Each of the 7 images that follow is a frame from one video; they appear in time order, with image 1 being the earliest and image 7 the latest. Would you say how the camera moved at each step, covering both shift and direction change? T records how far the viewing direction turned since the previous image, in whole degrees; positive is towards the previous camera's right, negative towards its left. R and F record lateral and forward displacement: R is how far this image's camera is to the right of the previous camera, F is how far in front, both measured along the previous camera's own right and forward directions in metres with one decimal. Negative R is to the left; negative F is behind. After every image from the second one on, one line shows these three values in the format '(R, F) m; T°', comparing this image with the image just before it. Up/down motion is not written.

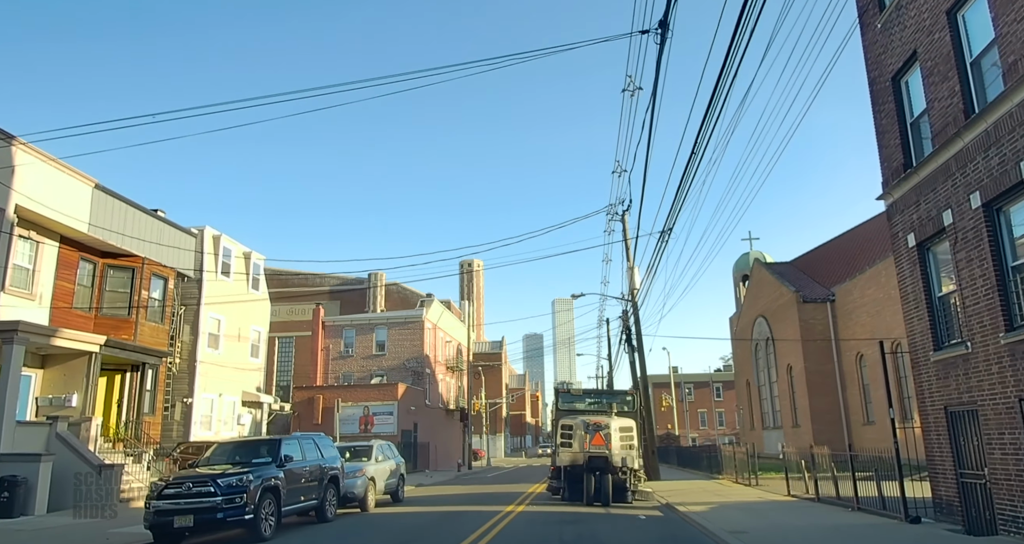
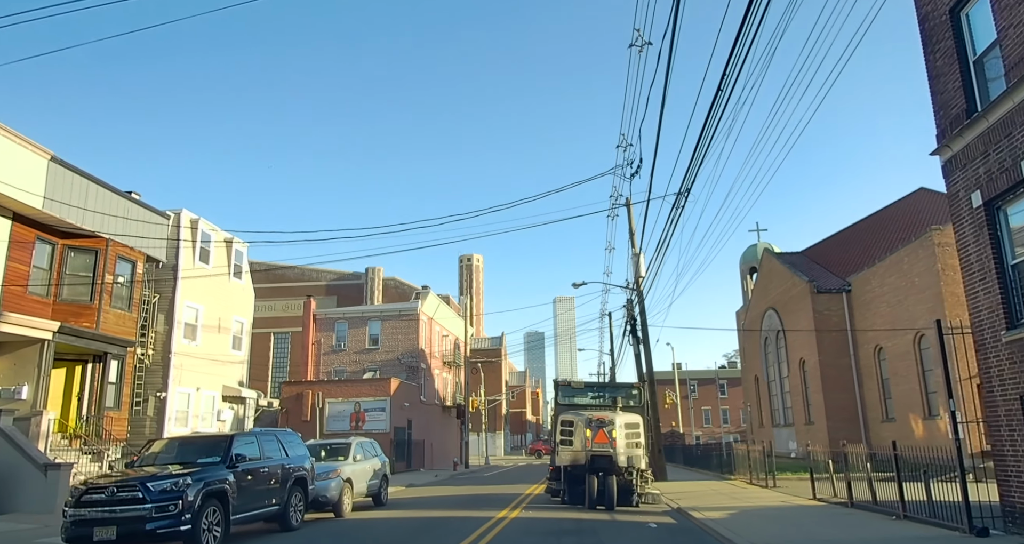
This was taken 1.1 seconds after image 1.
(+0.2, +1.9) m; 0°
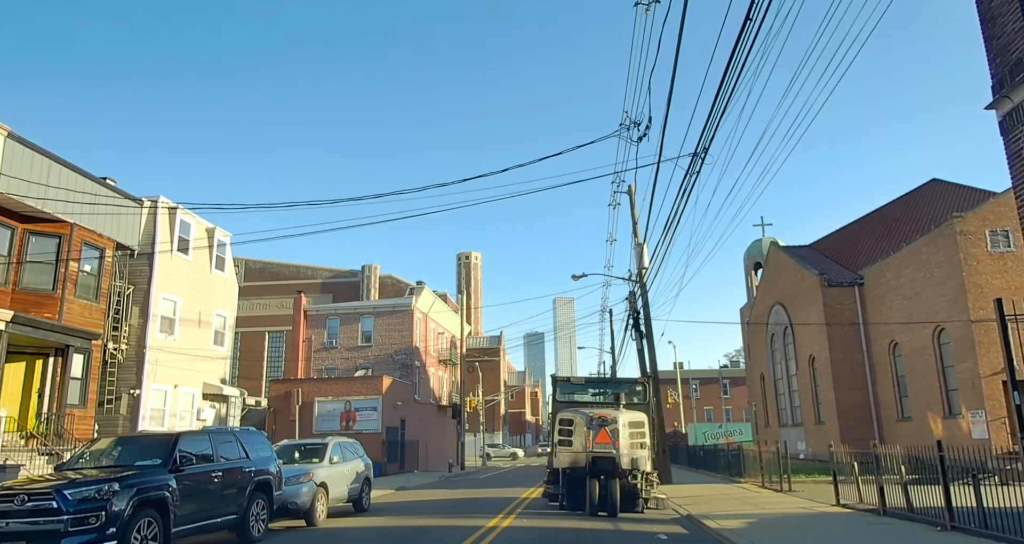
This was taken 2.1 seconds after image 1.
(+0.1, +1.5) m; 0°
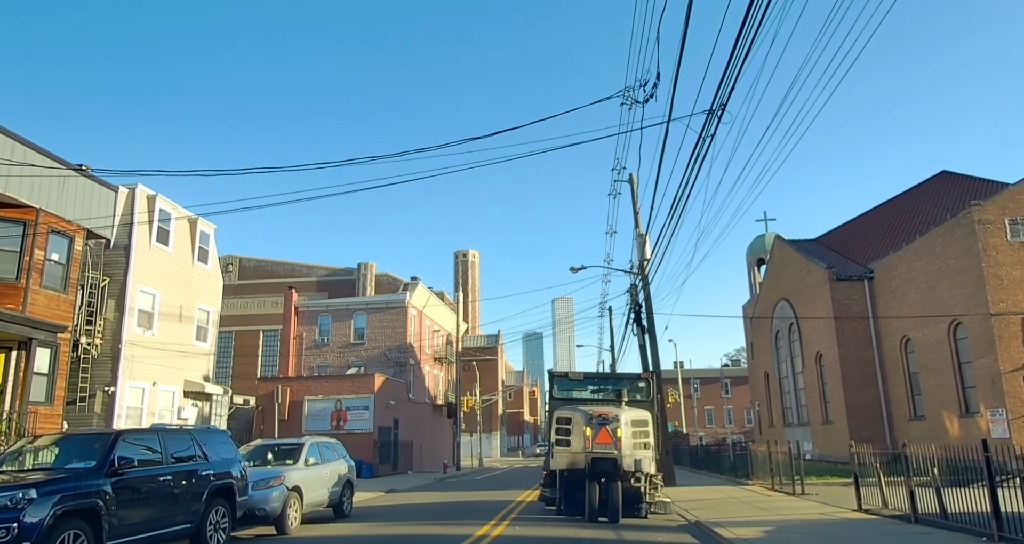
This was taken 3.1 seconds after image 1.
(+0.1, +1.3) m; 0°
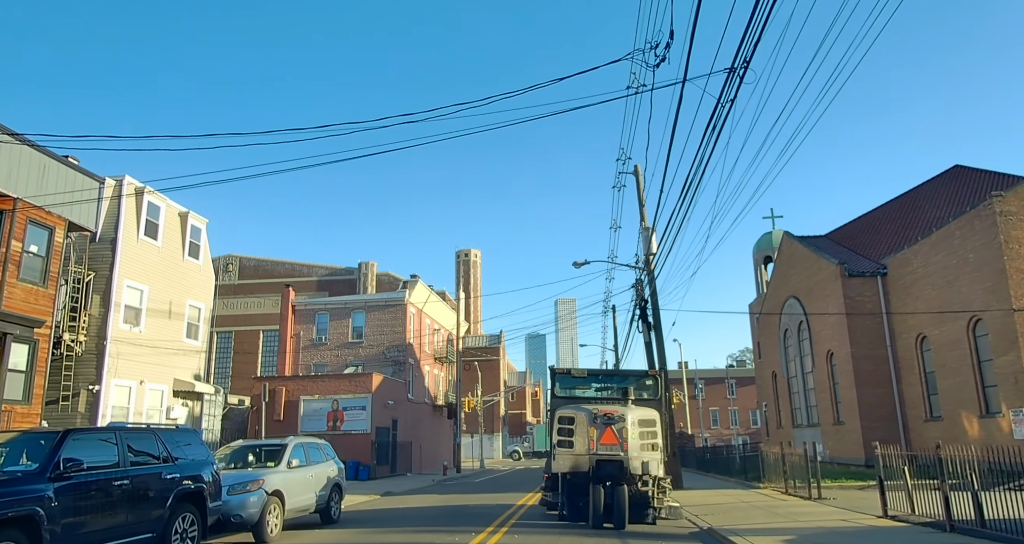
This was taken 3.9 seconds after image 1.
(+0.1, +1.0) m; 0°
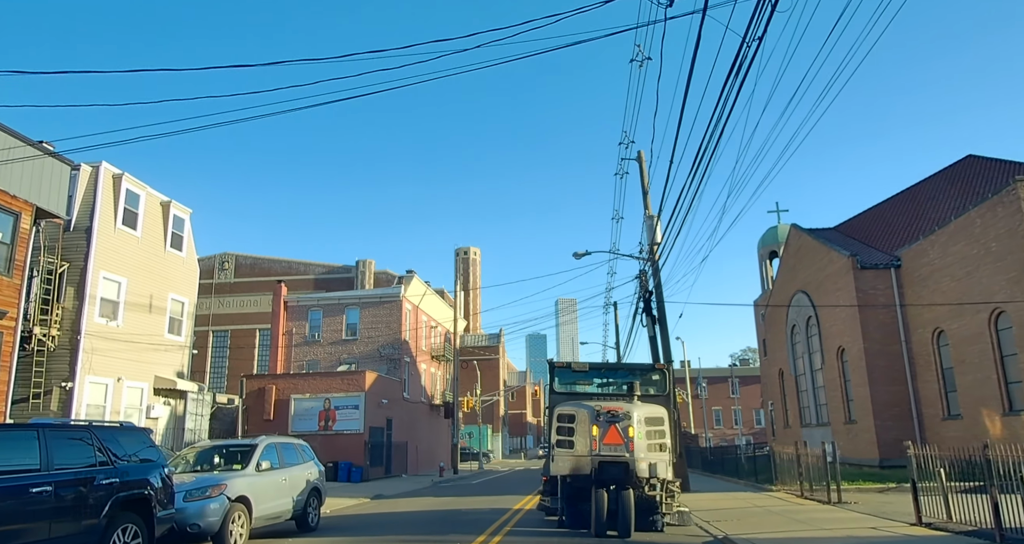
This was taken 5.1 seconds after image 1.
(+0.1, +1.3) m; 0°
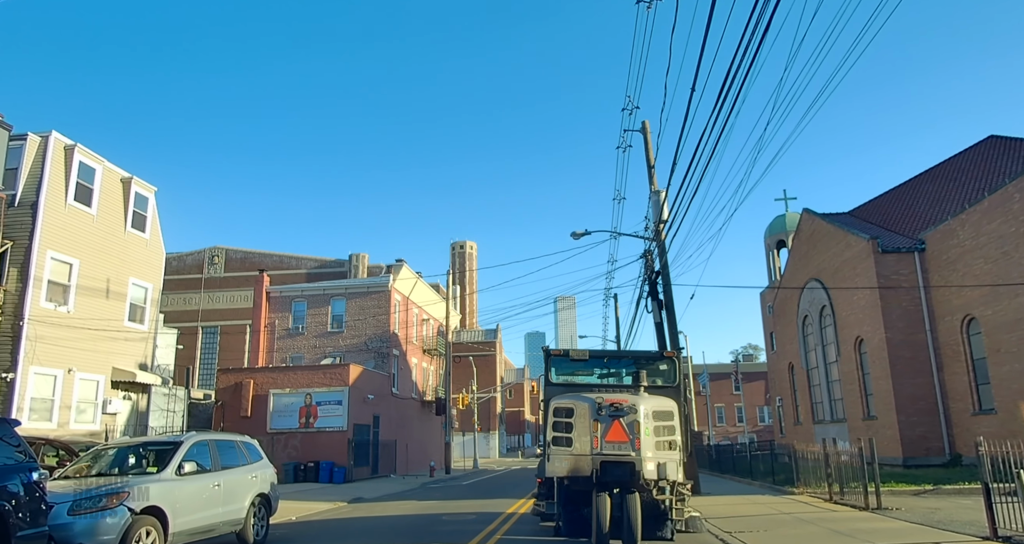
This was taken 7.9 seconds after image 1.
(+0.2, +2.2) m; 0°
